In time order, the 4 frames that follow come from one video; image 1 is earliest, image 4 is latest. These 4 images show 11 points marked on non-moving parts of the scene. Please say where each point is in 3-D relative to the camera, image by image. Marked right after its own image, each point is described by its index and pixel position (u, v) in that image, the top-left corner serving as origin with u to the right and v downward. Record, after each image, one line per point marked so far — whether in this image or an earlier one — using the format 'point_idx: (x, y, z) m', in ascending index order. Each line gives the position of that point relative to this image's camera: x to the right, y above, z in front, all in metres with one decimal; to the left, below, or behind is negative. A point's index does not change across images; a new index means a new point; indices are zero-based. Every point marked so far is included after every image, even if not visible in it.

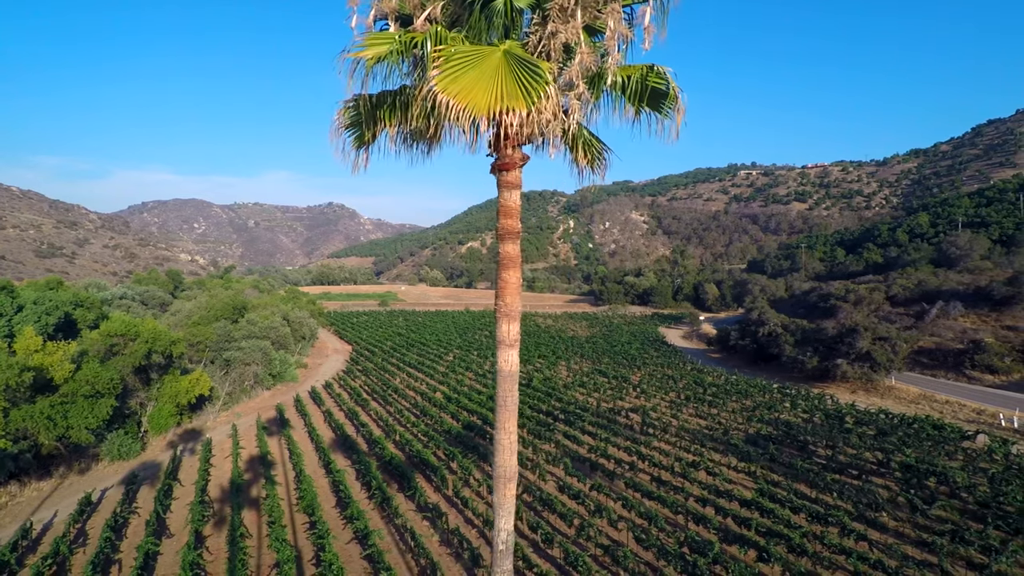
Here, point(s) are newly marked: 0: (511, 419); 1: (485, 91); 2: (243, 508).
0: (0.0, -0.8, +3.3) m
1: (-0.2, +1.0, +2.6) m
2: (-7.3, -6.3, +15.3) m
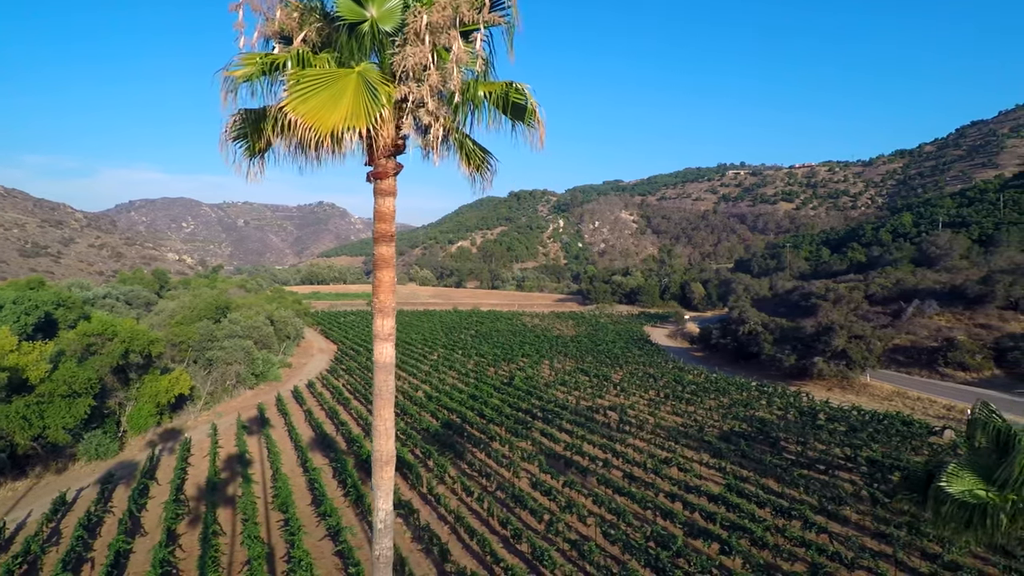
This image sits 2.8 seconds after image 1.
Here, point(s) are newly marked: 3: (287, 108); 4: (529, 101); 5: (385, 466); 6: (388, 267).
0: (-0.8, -0.8, +3.6) m
1: (-1.0, +1.0, +2.9) m
2: (-8.3, -6.3, +15.5) m
3: (-1.2, +1.0, +2.9) m
4: (+0.1, +1.2, +3.5) m
5: (-0.9, -1.2, +3.7) m
6: (-0.8, +0.1, +3.5) m
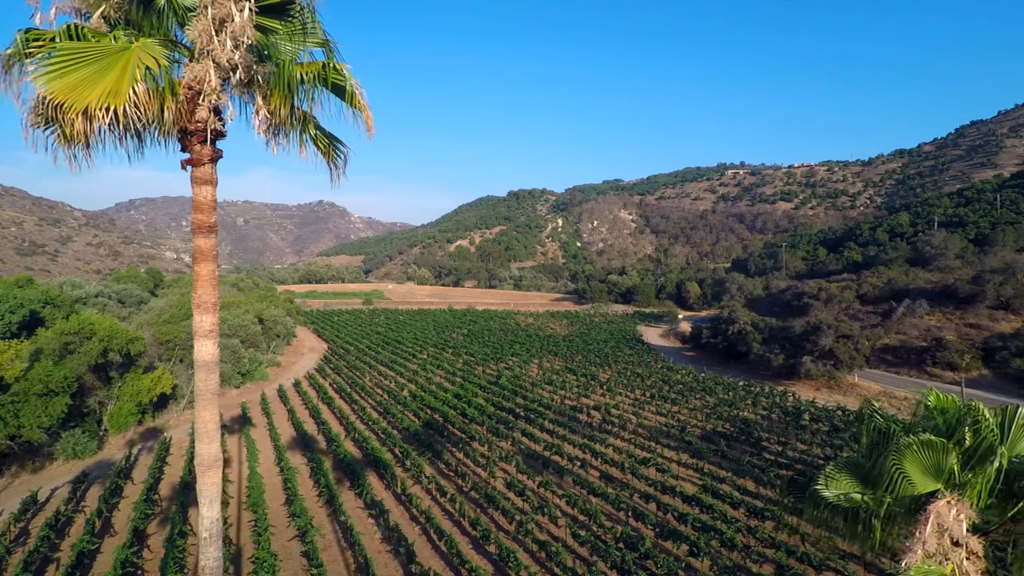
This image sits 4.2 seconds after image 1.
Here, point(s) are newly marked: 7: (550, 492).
0: (-1.9, -0.8, +3.4) m
1: (-2.1, +1.0, +2.7) m
2: (-9.4, -6.2, +15.3) m
3: (-2.3, +1.0, +2.7) m
4: (-1.0, +1.3, +3.3) m
5: (-2.0, -1.2, +3.5) m
6: (-1.9, +0.2, +3.3) m
7: (+1.0, -6.2, +16.2) m
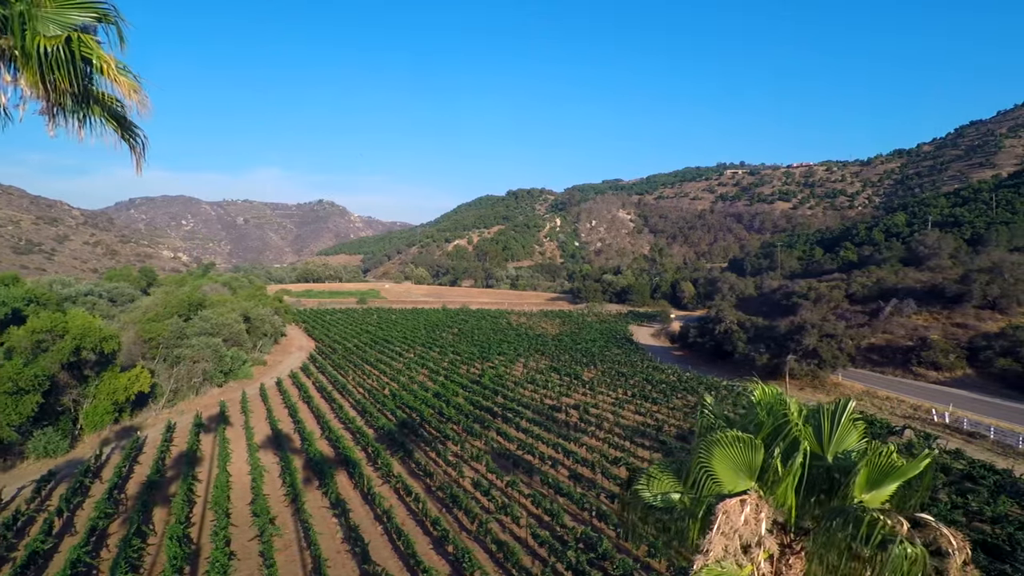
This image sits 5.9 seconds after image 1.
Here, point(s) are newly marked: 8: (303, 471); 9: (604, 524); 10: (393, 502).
0: (-3.3, -0.7, +3.2) m
1: (-3.5, +1.1, +2.5) m
2: (-10.8, -6.1, +15.2) m
3: (-3.7, +1.1, +2.5) m
4: (-2.4, +1.3, +3.1) m
5: (-3.3, -1.1, +3.3) m
6: (-3.3, +0.3, +3.1) m
7: (-0.4, -6.1, +16.0) m
8: (-7.7, -6.2, +18.1) m
9: (+2.0, -6.3, +14.3) m
10: (-3.9, -6.5, +16.1) m
